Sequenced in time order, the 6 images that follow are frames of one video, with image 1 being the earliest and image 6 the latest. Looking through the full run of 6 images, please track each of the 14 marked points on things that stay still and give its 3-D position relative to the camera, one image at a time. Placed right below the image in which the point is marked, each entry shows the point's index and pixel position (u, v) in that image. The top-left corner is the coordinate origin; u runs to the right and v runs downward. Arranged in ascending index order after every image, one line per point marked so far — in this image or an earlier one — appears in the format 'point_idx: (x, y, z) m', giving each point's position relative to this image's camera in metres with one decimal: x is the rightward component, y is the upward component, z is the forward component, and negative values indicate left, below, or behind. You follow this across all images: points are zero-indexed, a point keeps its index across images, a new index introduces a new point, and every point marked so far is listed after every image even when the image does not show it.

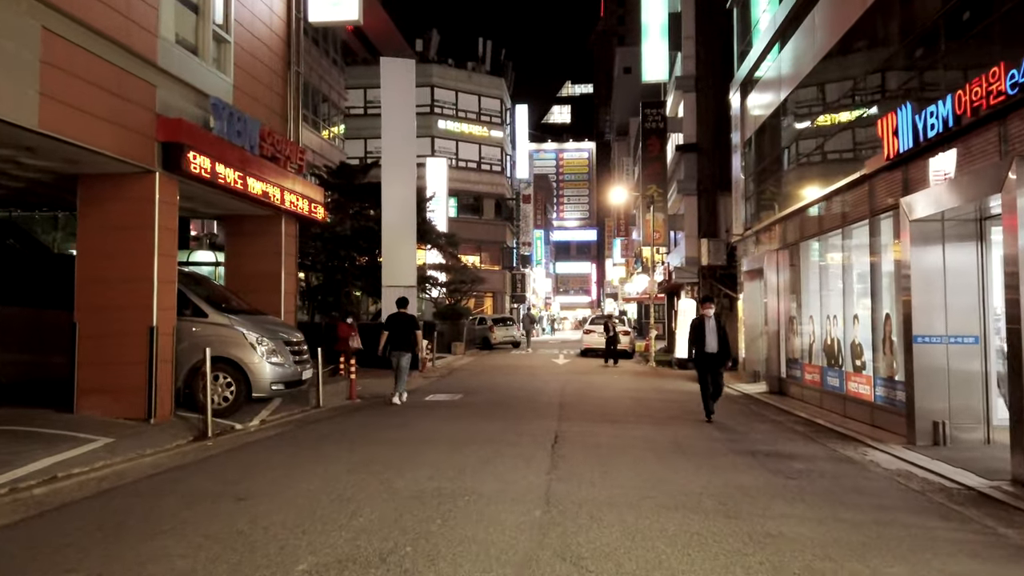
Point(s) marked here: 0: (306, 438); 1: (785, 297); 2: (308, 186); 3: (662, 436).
0: (-2.8, -2.0, +10.2) m
1: (+6.3, -0.3, +17.3) m
2: (-3.8, +1.9, +13.8) m
3: (+2.0, -2.0, +9.9) m
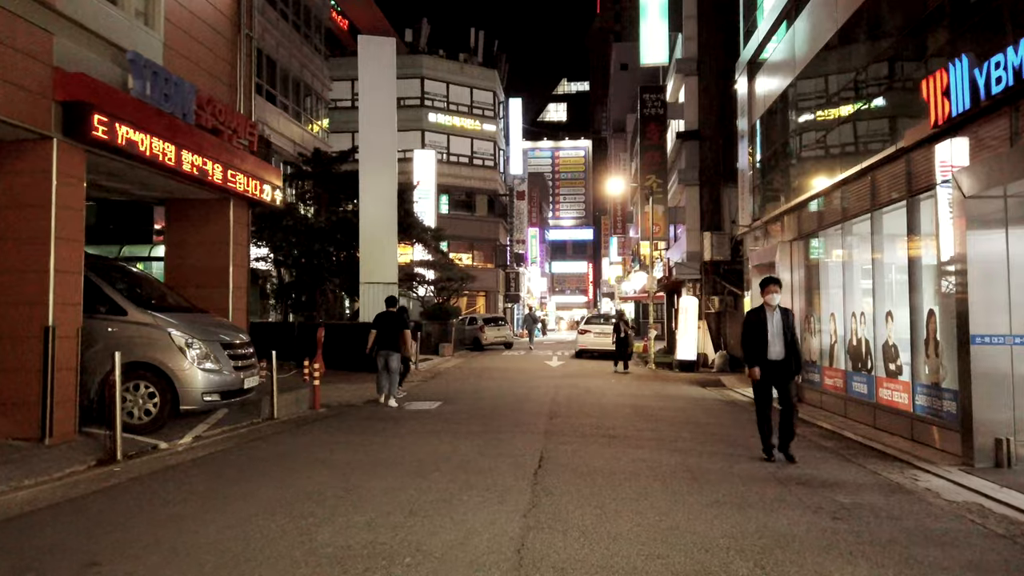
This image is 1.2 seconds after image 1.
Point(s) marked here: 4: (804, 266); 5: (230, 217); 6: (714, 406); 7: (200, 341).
0: (-3.1, -2.0, +8.5) m
1: (+6.1, -0.2, +15.6) m
2: (-4.1, +2.0, +12.1) m
3: (+1.7, -1.9, +8.2) m
4: (+6.1, +0.3, +15.5) m
5: (-4.4, +1.1, +11.6) m
6: (+3.9, -2.3, +14.3) m
7: (-3.8, -0.7, +9.2) m
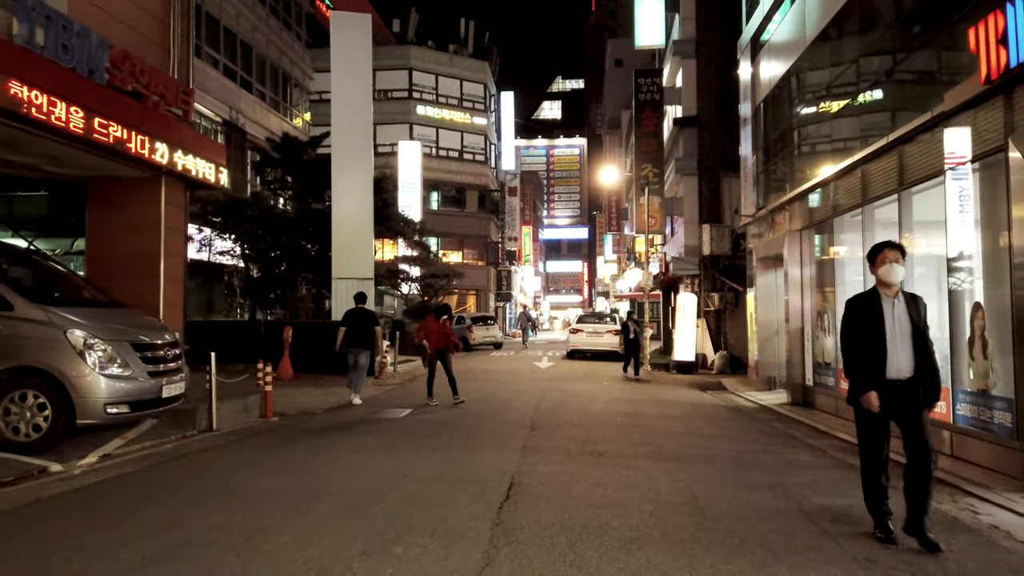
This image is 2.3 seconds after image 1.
0: (-3.4, -1.8, +6.9) m
1: (+5.7, -0.1, +14.1) m
2: (-4.4, +2.1, +10.5) m
3: (+1.4, -1.8, +6.7) m
4: (+5.7, +0.5, +14.1) m
5: (-4.8, +1.2, +10.1) m
6: (+3.5, -2.2, +12.8) m
7: (-4.2, -0.5, +7.6) m
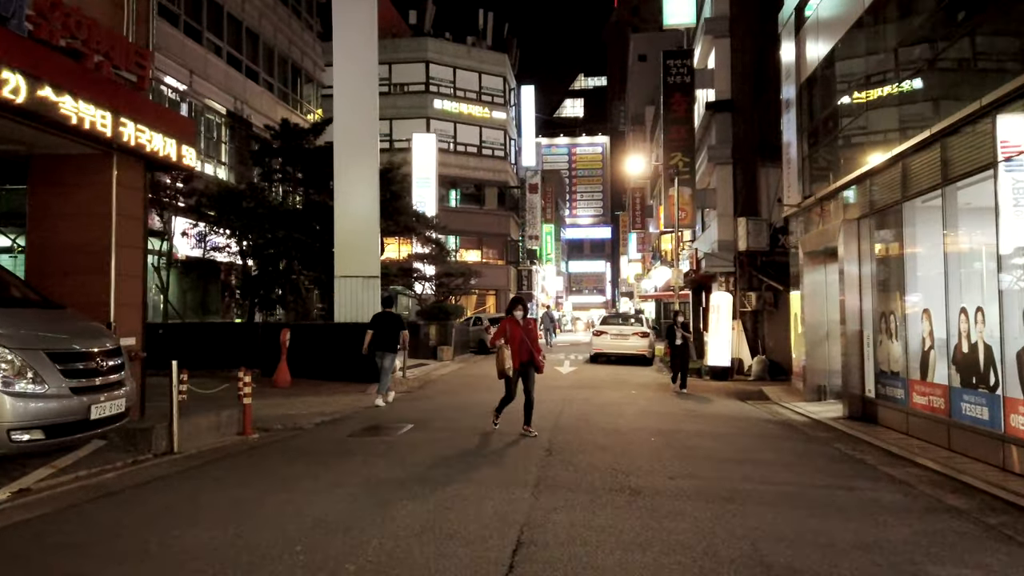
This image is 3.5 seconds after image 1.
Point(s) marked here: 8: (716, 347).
0: (-3.3, -1.8, +5.4) m
1: (+6.0, -0.1, +12.3) m
2: (-4.3, +2.1, +9.0) m
3: (+1.5, -1.7, +5.0) m
4: (+6.0, +0.5, +12.3) m
5: (-4.6, +1.2, +8.6) m
6: (+3.8, -2.1, +11.1) m
7: (-4.1, -0.5, +6.1) m
8: (+5.1, -1.5, +18.8) m
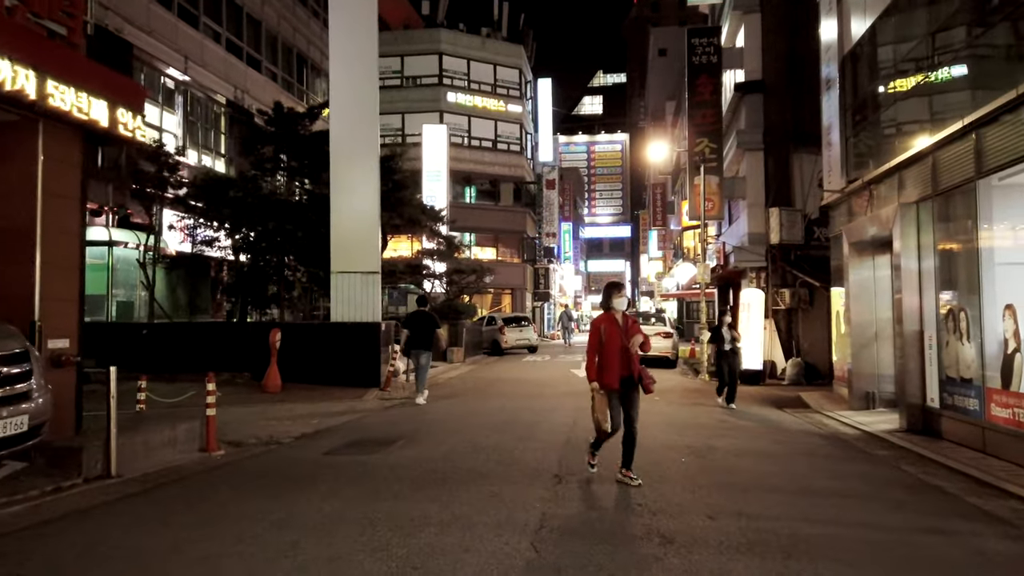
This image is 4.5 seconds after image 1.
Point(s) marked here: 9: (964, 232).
0: (-3.4, -1.7, +4.0) m
1: (+6.1, 0.0, +10.7) m
2: (-4.2, +2.2, +7.7) m
3: (+1.4, -1.6, +3.5) m
4: (+6.1, +0.6, +10.6) m
5: (-4.6, +1.3, +7.2) m
6: (+3.9, -2.0, +9.5) m
7: (-4.1, -0.4, +4.7) m
8: (+5.4, -1.4, +17.2) m
9: (+6.1, +0.8, +10.0) m
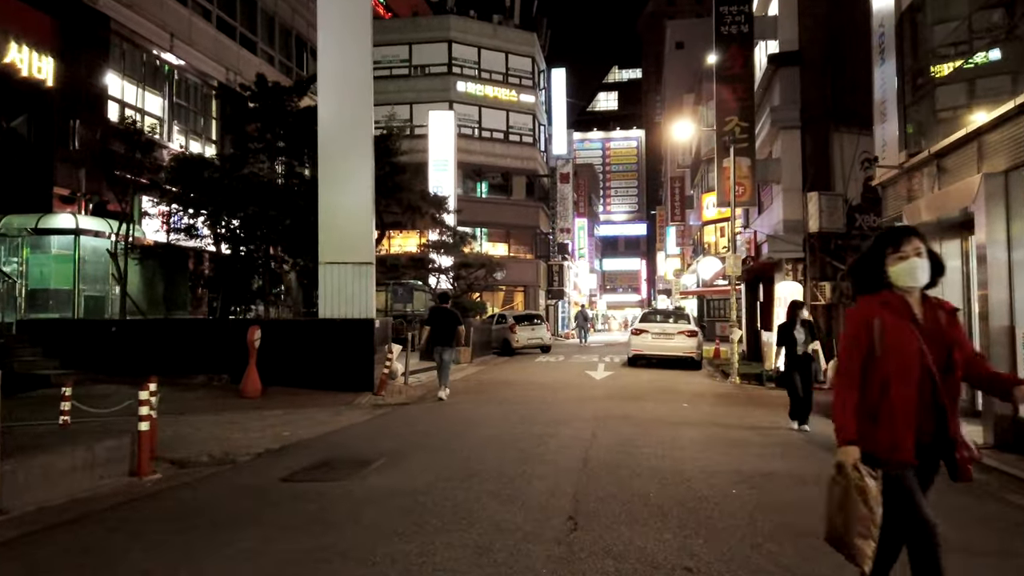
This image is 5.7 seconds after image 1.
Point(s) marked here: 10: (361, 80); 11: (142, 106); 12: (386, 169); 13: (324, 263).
0: (-3.4, -1.6, +2.3) m
1: (+6.1, +0.2, +8.8) m
2: (-4.2, +2.3, +6.0) m
3: (+1.3, -1.5, +1.8) m
4: (+6.2, +0.7, +8.8) m
5: (-4.6, +1.5, +5.6) m
6: (+3.9, -1.9, +7.7) m
7: (-4.2, -0.3, +3.1) m
8: (+5.6, -1.3, +15.3) m
9: (+6.1, +0.9, +8.1) m
10: (-3.0, +4.1, +14.6) m
11: (-9.8, +4.8, +19.8) m
12: (-2.9, +2.7, +17.2) m
13: (-3.6, +0.5, +14.5) m
